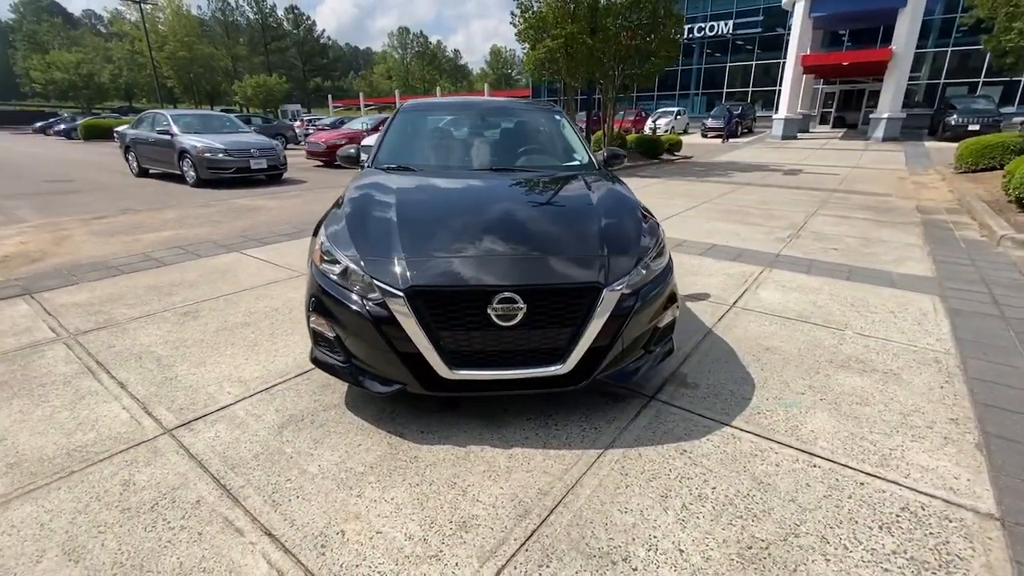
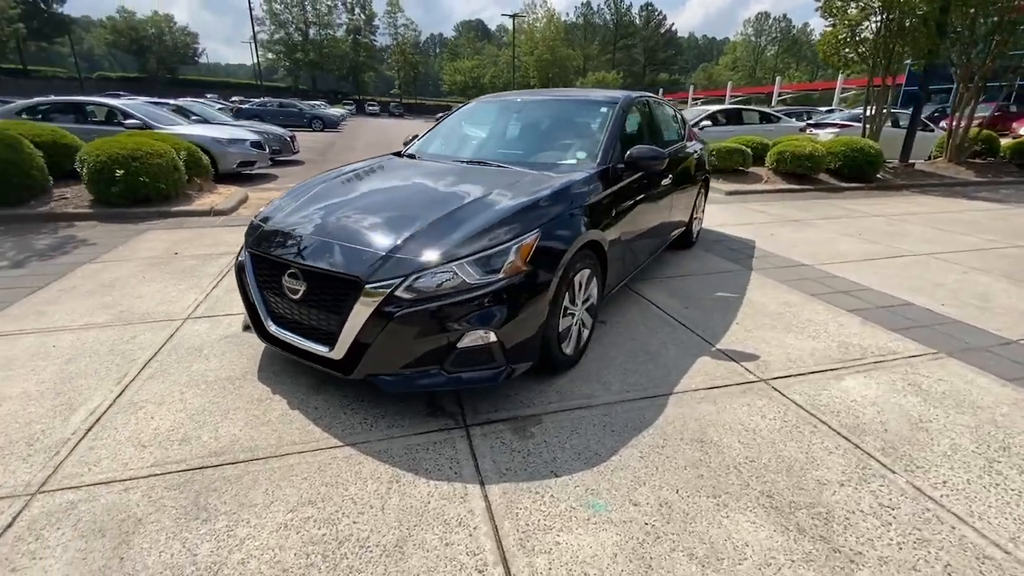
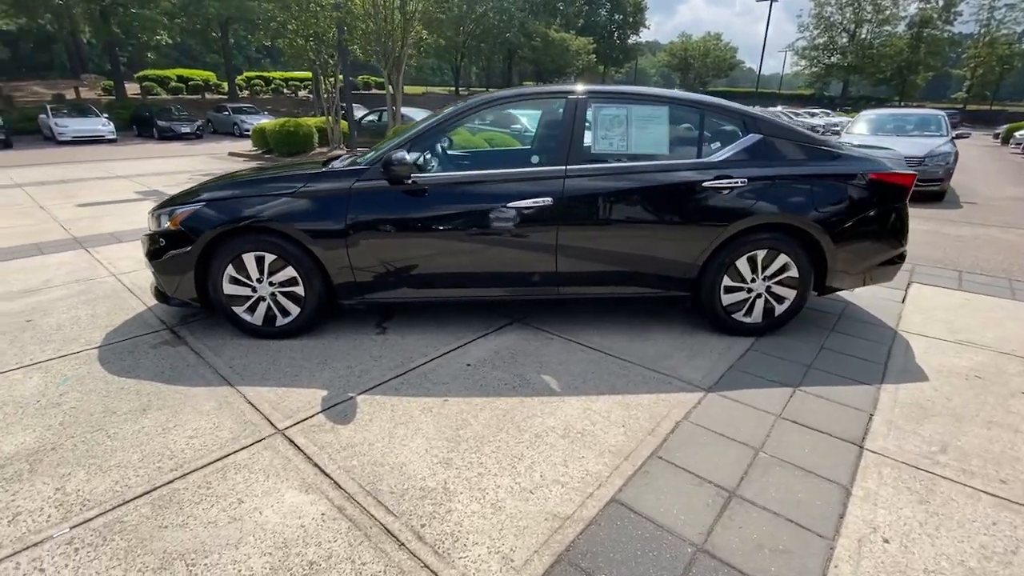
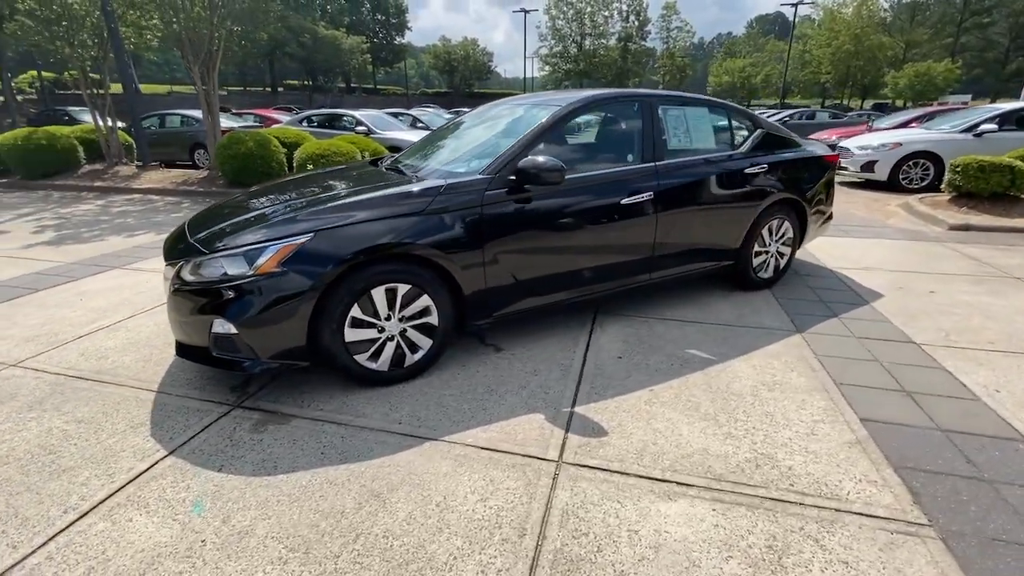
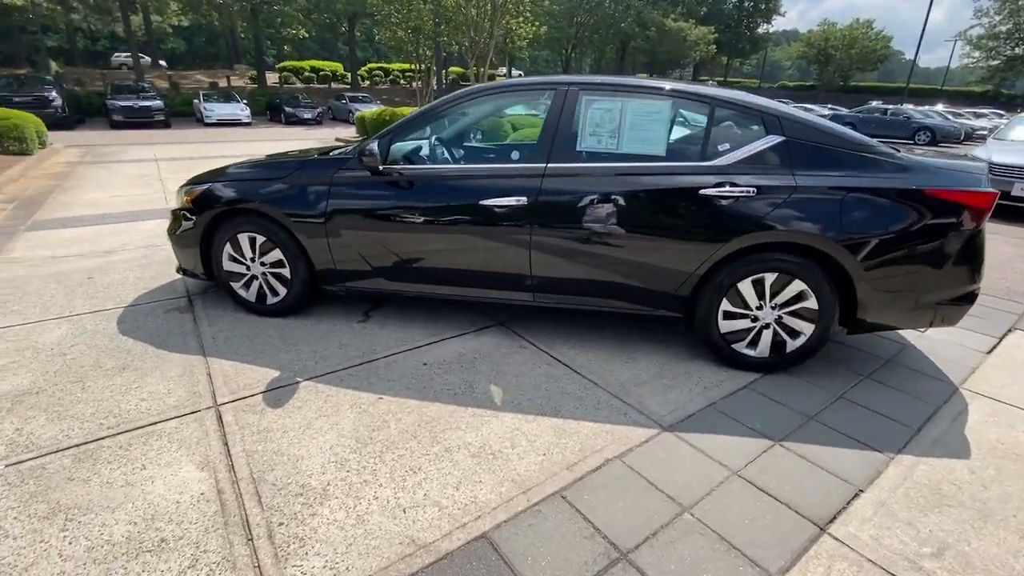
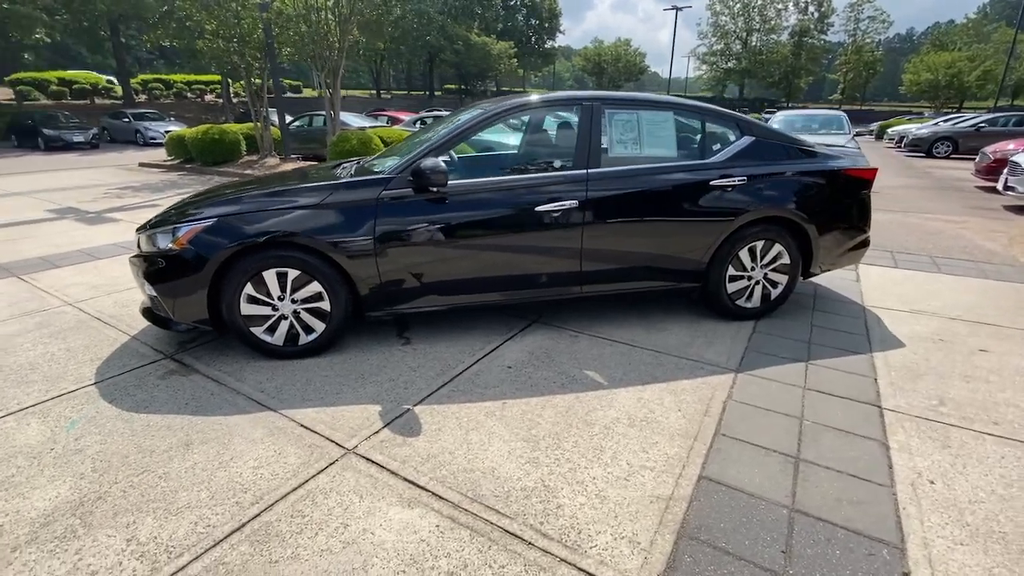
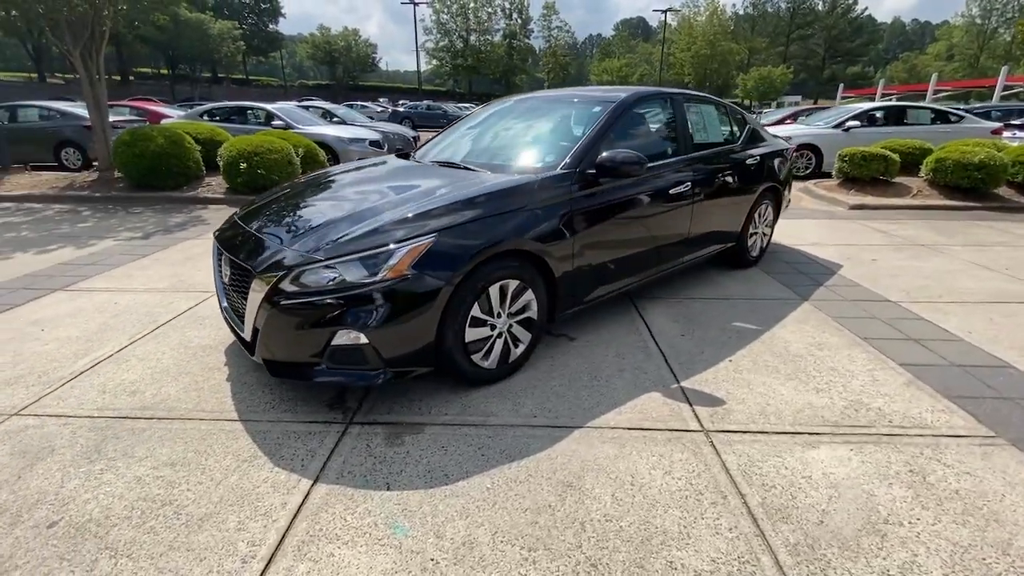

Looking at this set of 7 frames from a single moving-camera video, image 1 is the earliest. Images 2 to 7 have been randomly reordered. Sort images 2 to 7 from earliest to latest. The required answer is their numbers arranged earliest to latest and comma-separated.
2, 7, 4, 6, 3, 5
